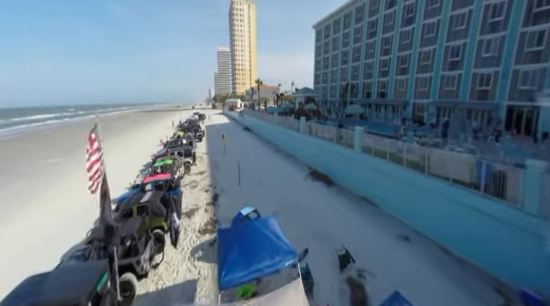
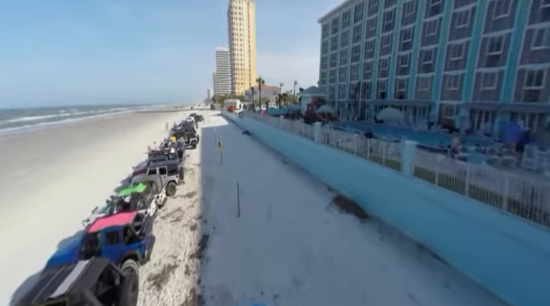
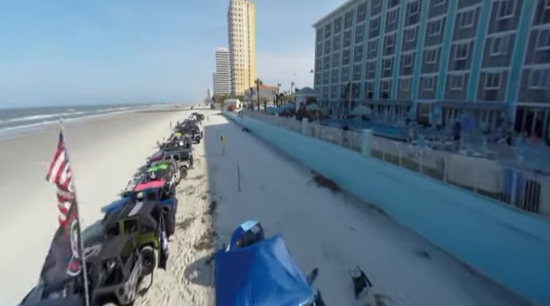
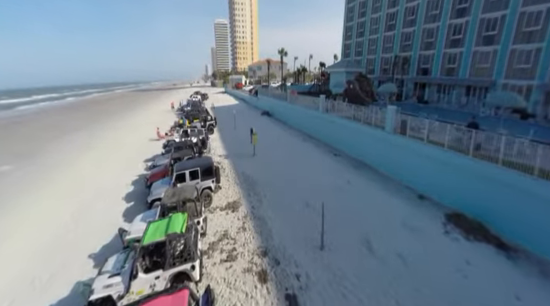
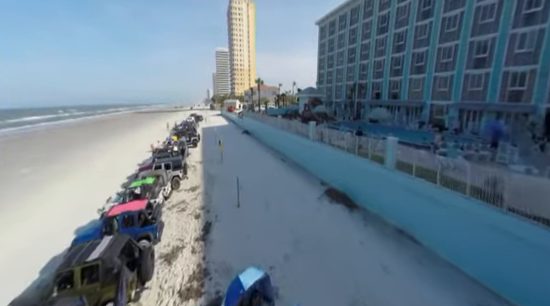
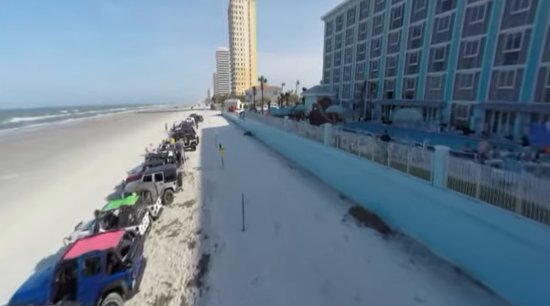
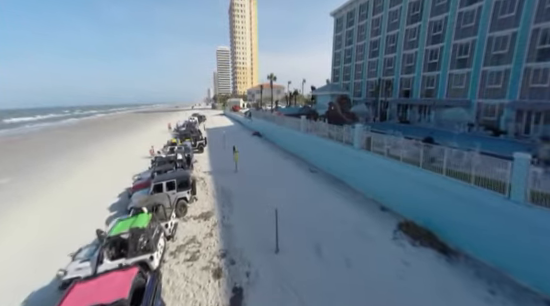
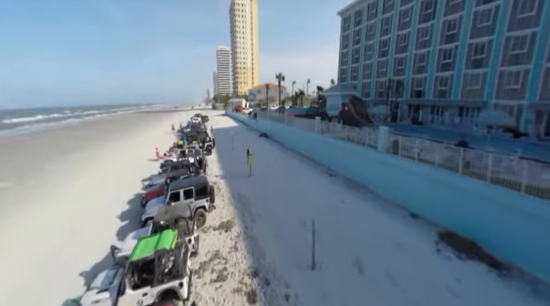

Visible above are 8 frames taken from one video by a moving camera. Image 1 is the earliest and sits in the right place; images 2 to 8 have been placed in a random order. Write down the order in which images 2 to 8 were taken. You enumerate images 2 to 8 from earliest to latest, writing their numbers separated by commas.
3, 5, 2, 6, 7, 8, 4
